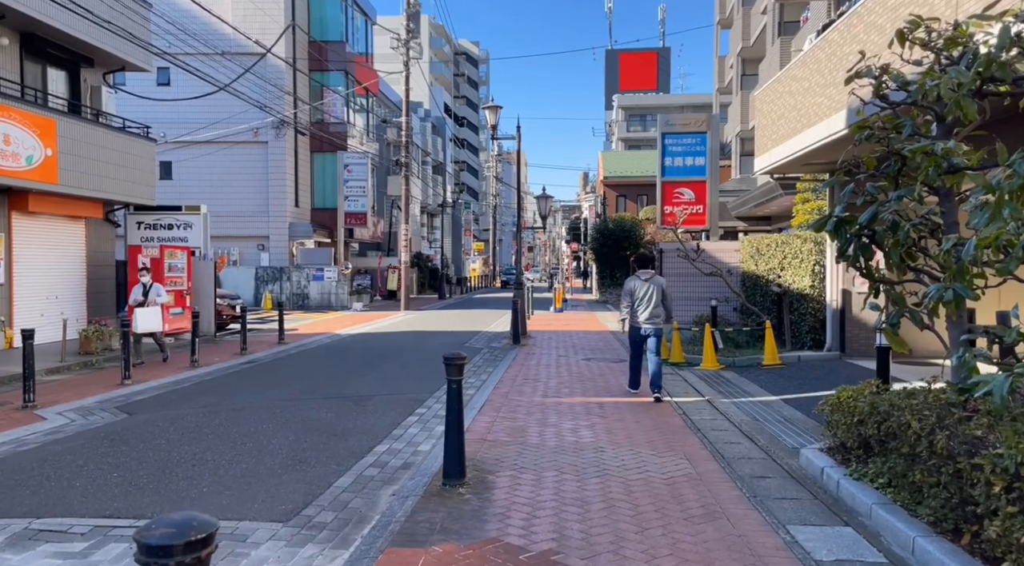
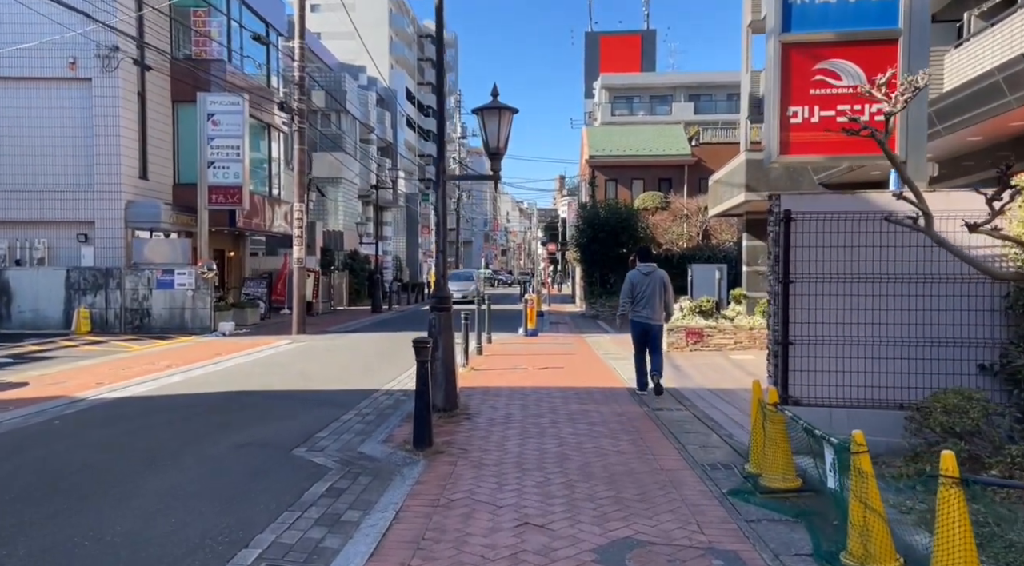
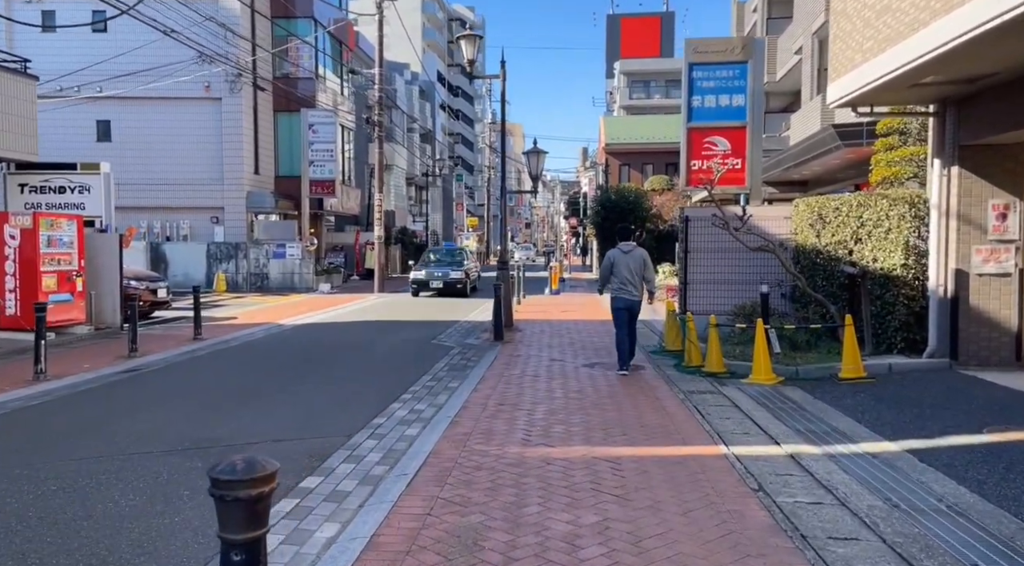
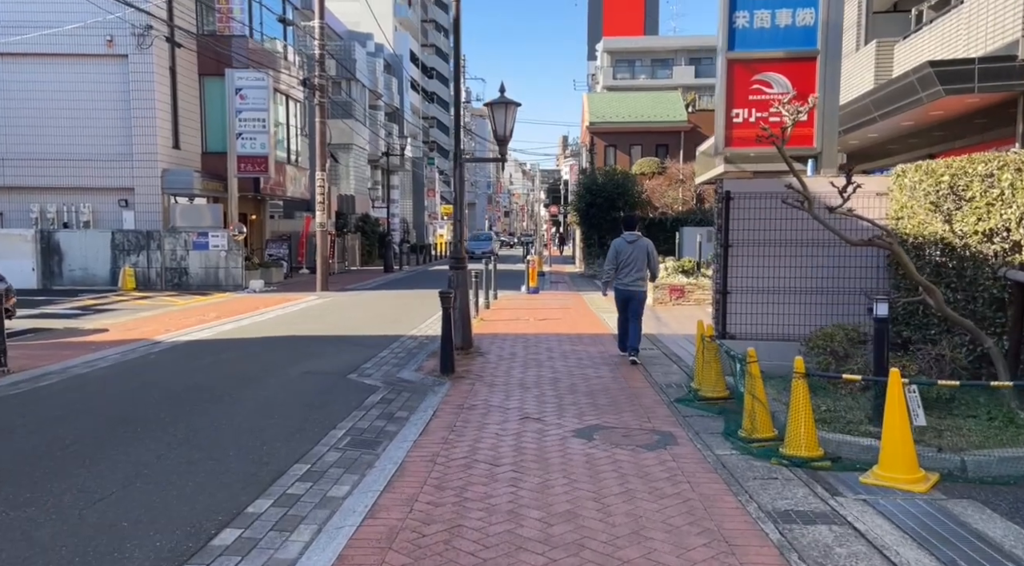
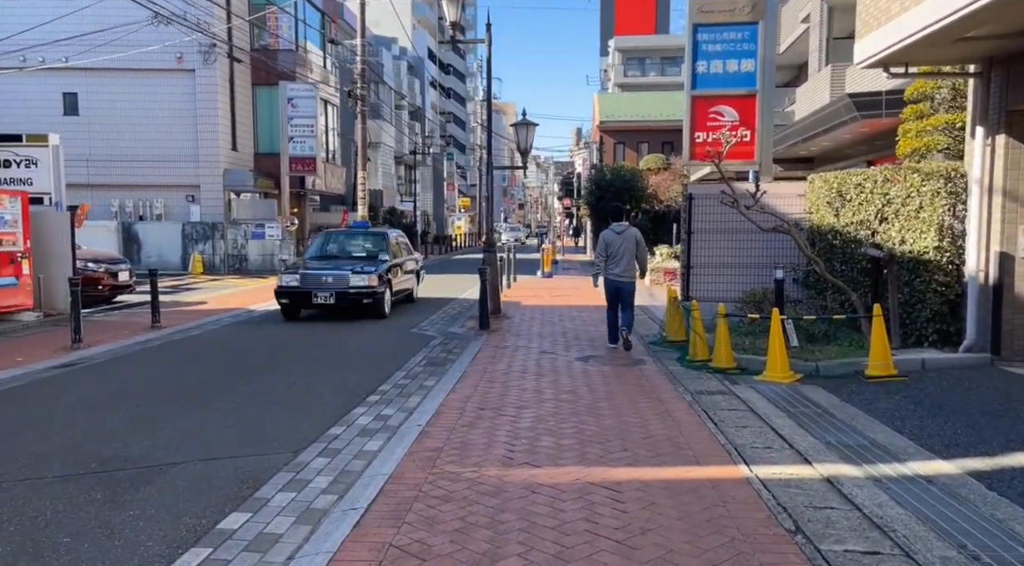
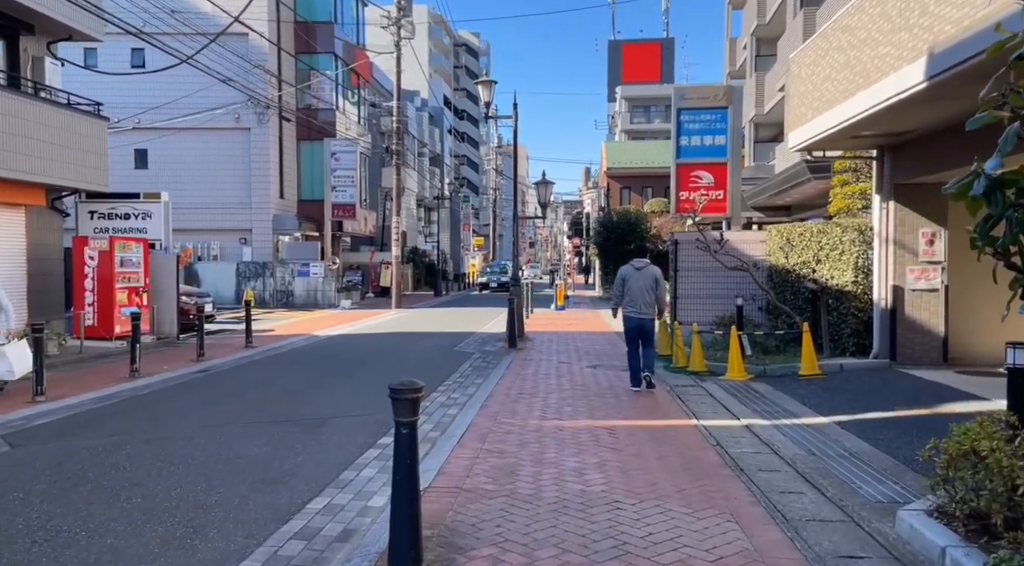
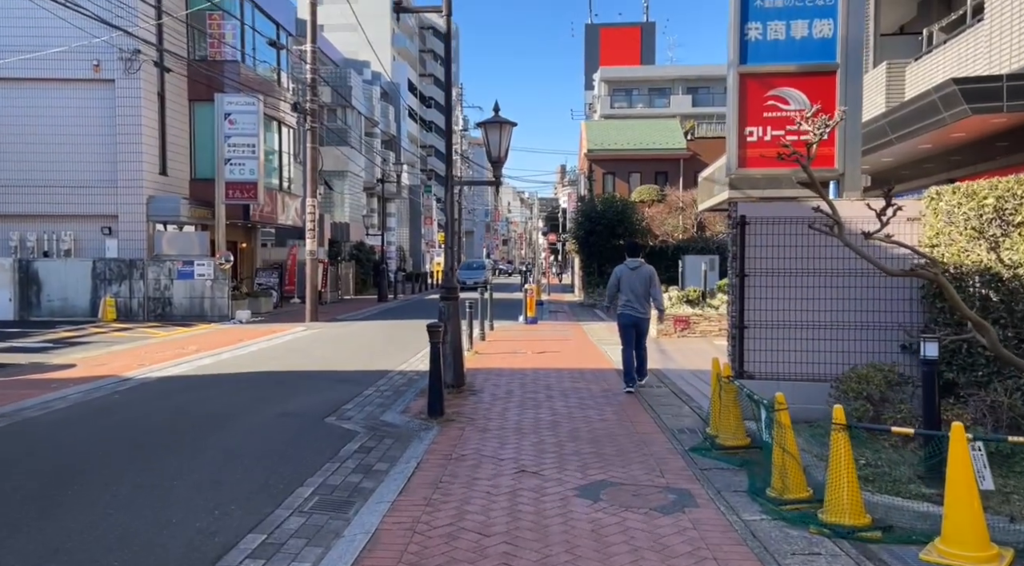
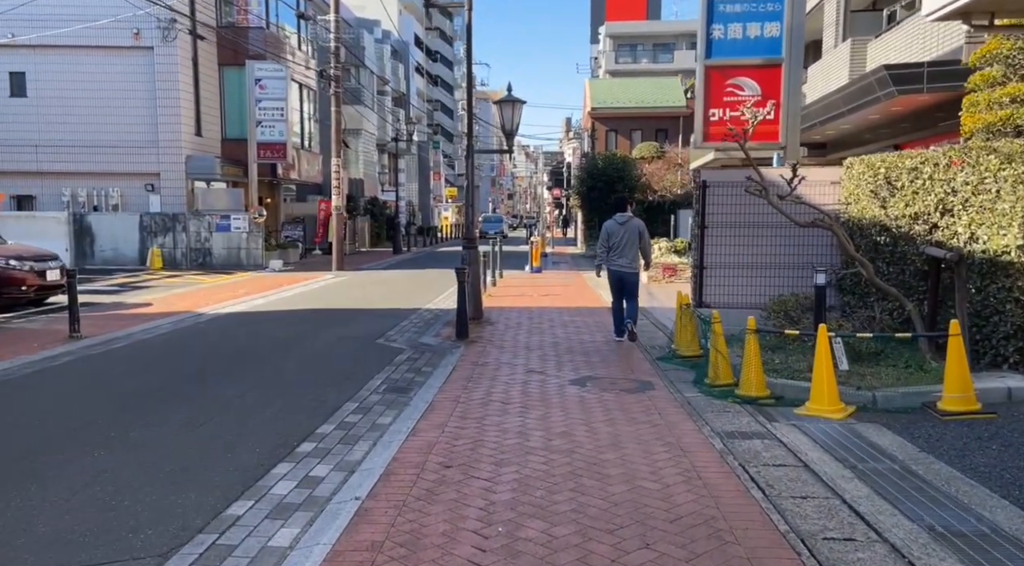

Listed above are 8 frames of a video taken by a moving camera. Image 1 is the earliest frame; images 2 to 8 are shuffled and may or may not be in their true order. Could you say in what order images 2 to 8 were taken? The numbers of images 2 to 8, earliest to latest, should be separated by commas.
6, 3, 5, 8, 4, 7, 2
